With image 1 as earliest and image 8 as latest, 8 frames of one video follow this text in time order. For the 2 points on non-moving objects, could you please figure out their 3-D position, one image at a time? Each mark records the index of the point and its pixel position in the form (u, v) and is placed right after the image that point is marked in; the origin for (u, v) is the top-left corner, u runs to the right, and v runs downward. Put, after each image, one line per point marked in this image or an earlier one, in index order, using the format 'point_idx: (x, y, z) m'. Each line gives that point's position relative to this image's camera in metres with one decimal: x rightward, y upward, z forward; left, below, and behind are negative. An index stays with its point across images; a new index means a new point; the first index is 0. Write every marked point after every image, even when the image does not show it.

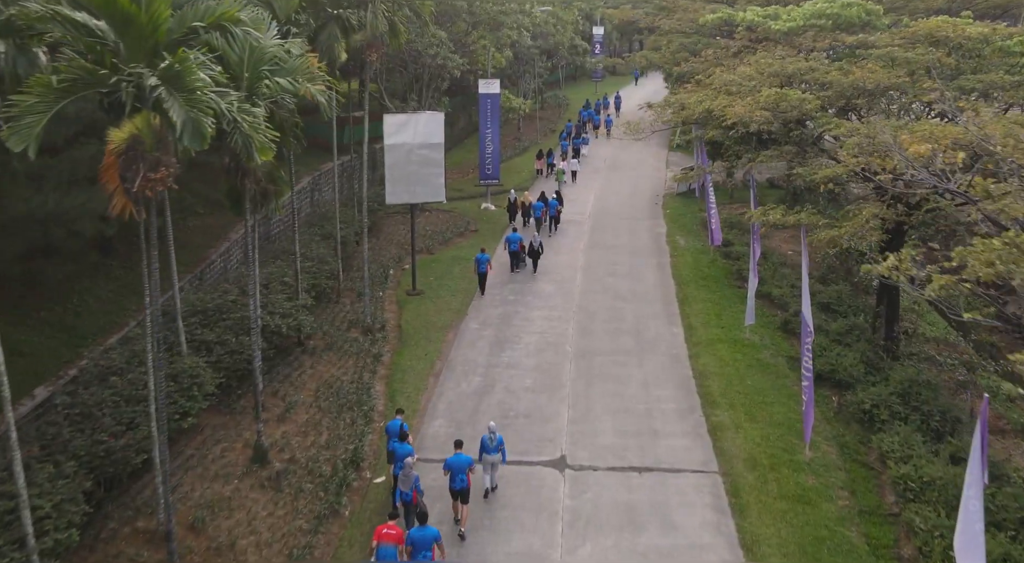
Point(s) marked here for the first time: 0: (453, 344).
0: (-1.2, -1.3, +18.2) m
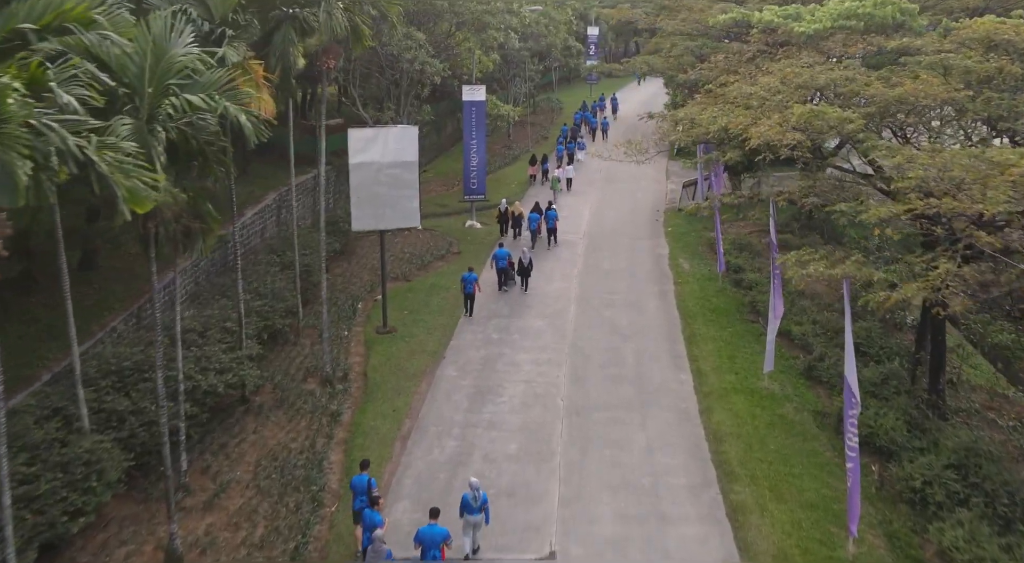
0: (-1.5, -2.0, +15.7) m
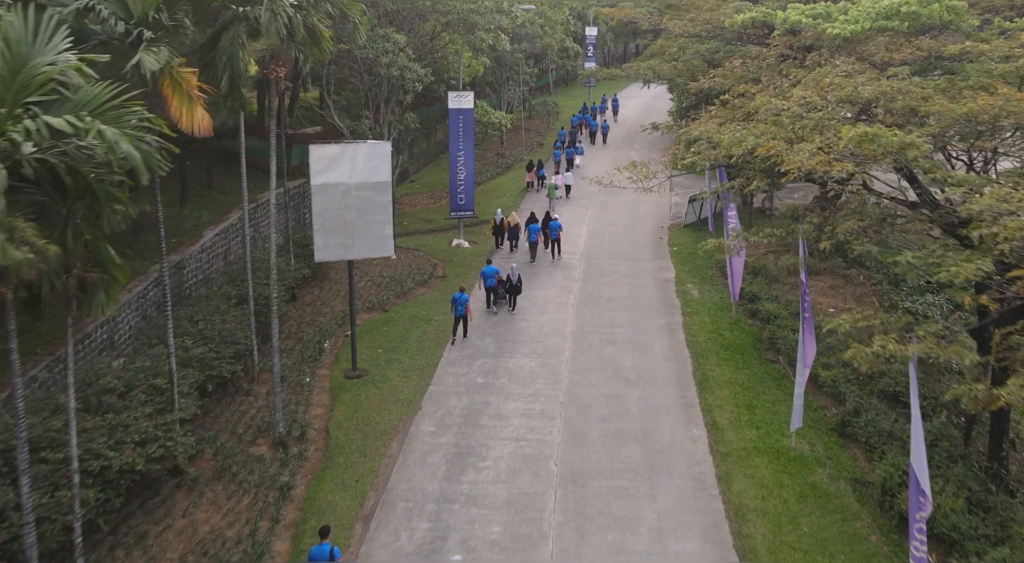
0: (-1.7, -2.7, +13.4) m
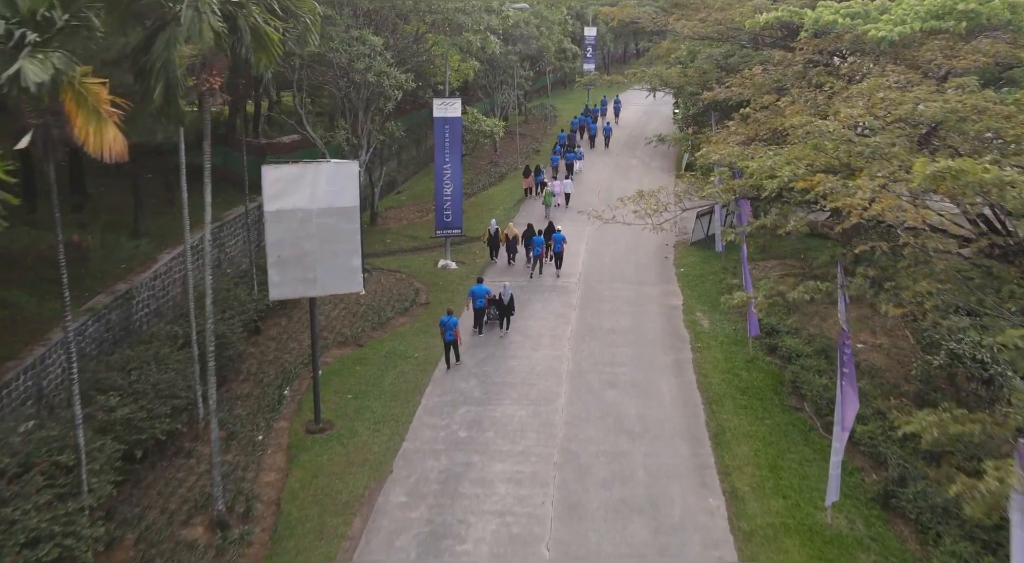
0: (-1.9, -3.3, +11.3) m
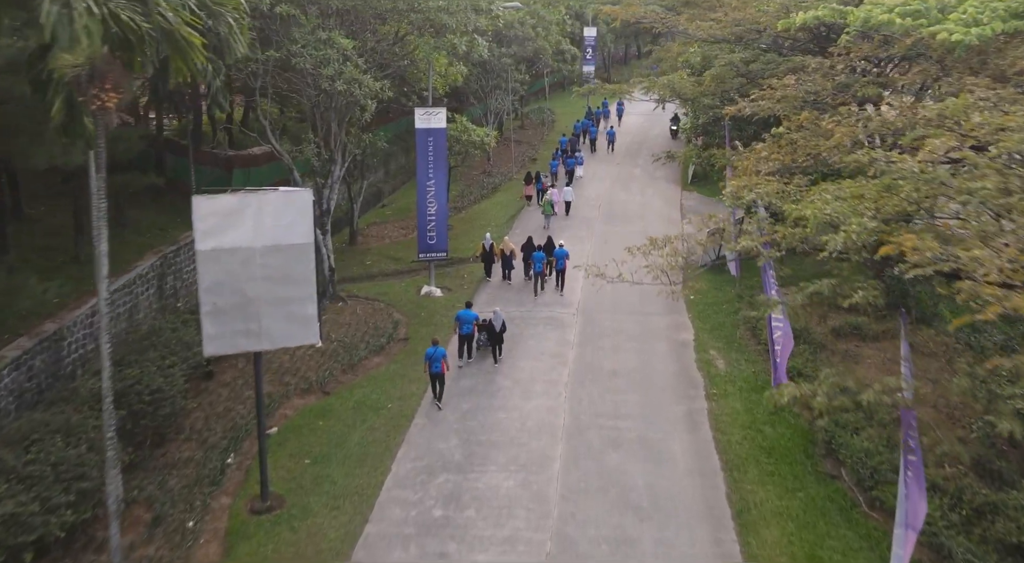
0: (-2.1, -3.9, +9.0) m
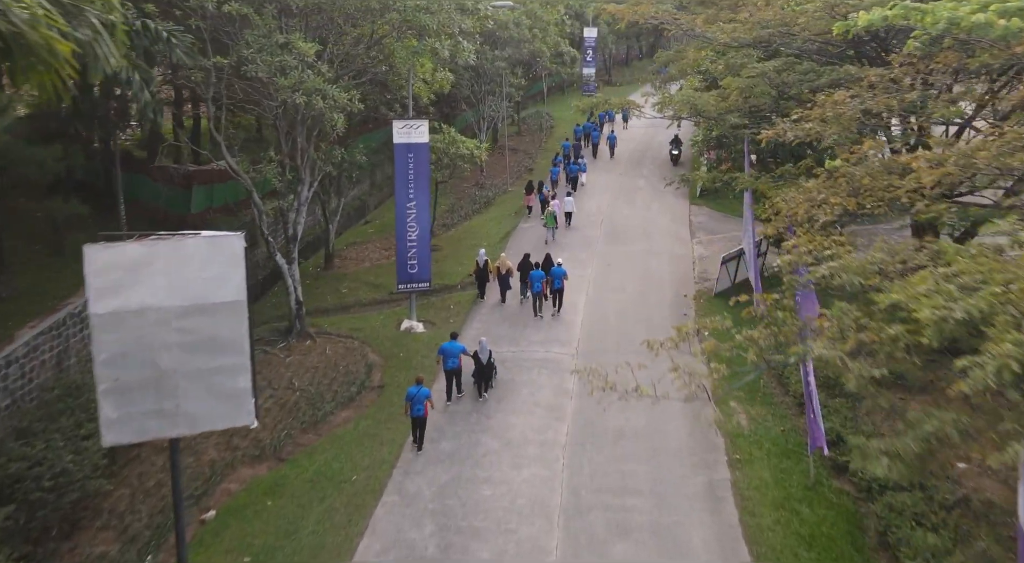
0: (-2.3, -4.6, +6.6) m
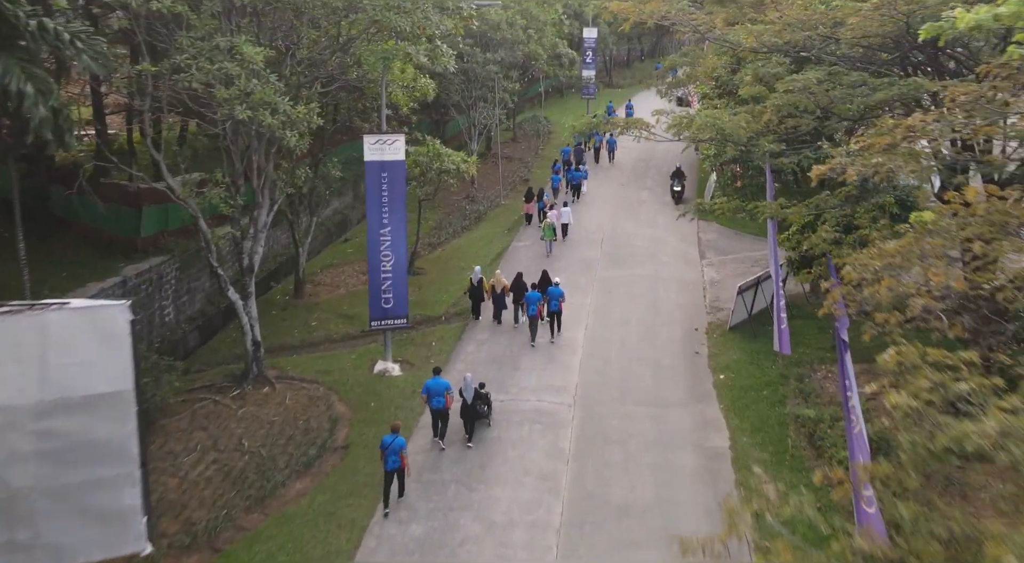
0: (-2.5, -5.3, +4.4) m
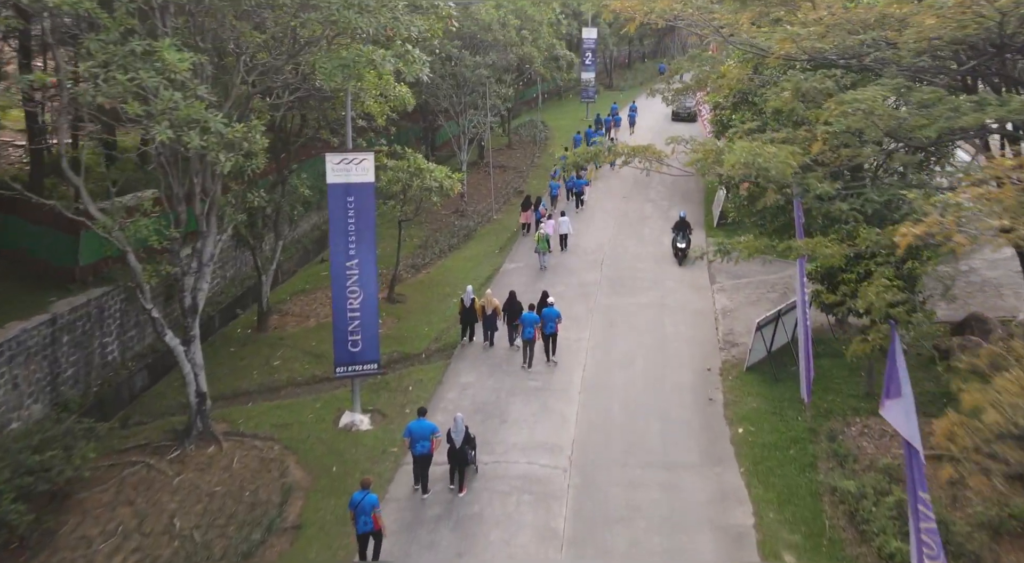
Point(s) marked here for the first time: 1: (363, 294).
0: (-2.7, -5.9, +2.2) m
1: (-2.3, -0.2, +13.9) m
